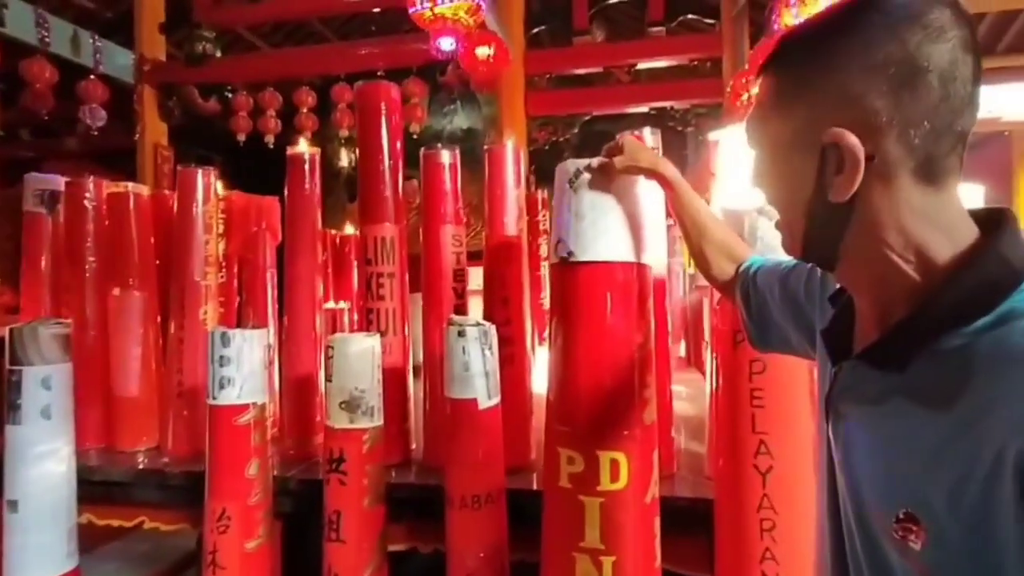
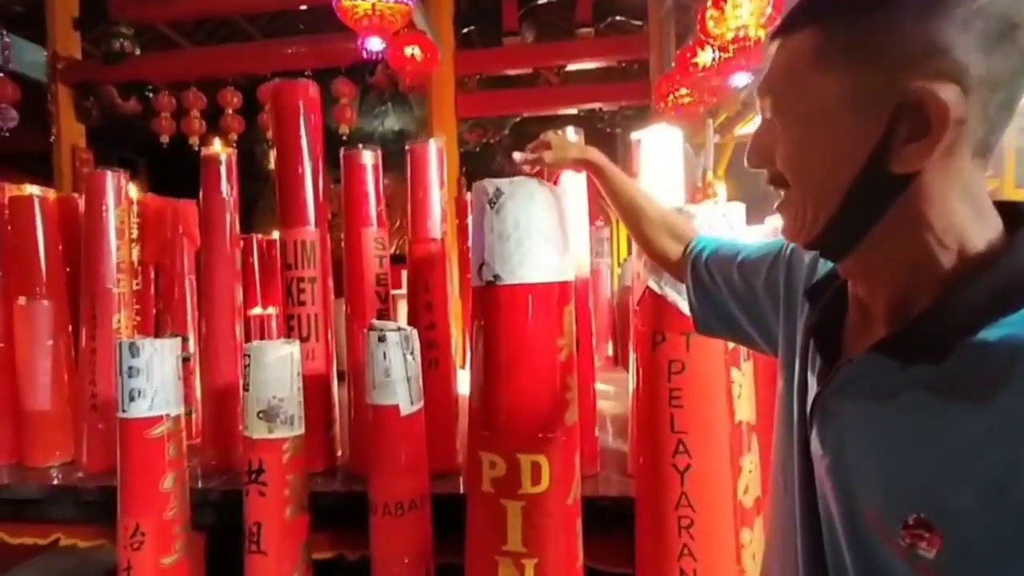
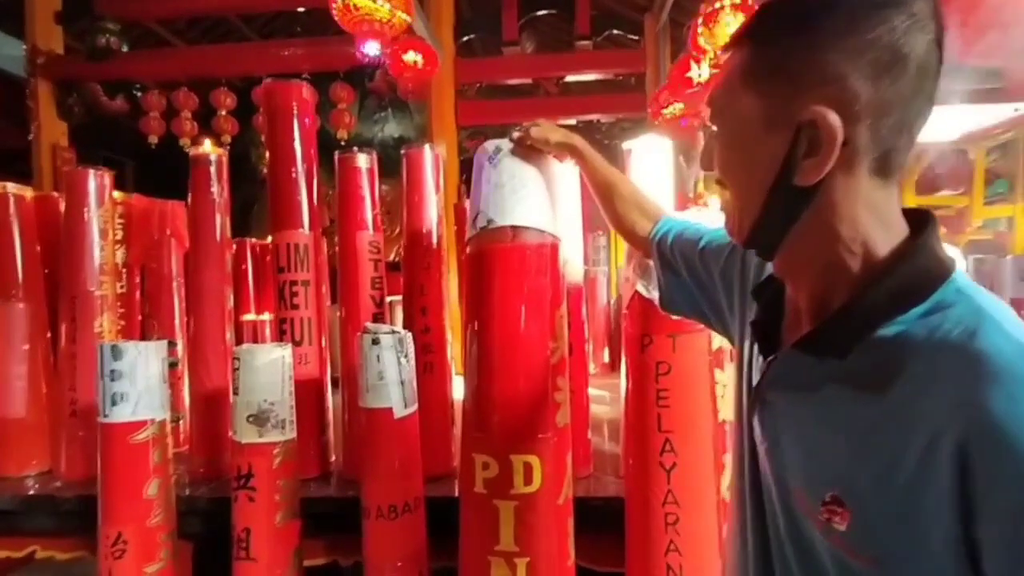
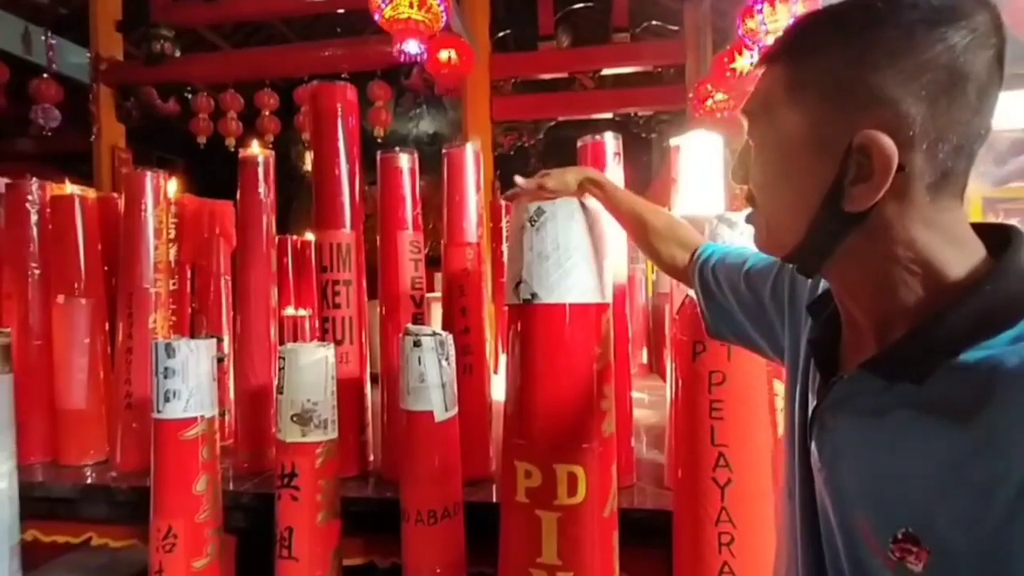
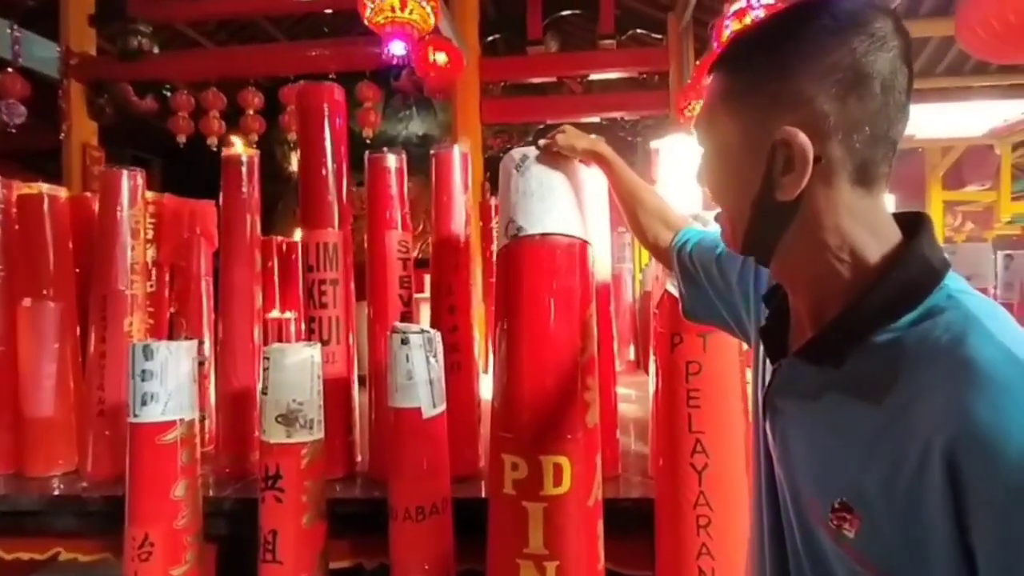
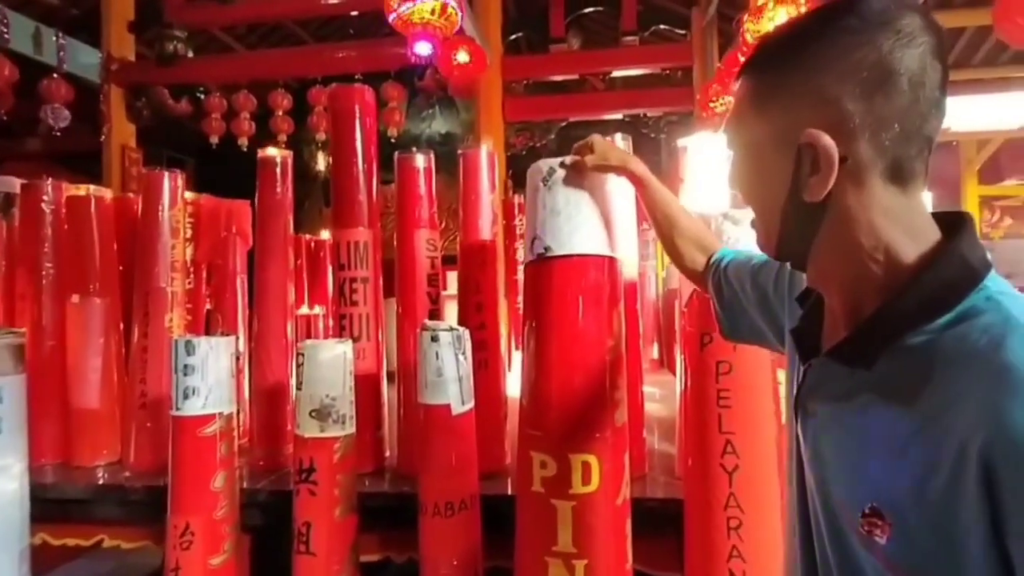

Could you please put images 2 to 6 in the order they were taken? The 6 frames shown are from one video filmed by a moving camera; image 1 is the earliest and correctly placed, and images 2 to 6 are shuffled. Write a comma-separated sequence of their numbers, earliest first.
6, 5, 3, 2, 4
